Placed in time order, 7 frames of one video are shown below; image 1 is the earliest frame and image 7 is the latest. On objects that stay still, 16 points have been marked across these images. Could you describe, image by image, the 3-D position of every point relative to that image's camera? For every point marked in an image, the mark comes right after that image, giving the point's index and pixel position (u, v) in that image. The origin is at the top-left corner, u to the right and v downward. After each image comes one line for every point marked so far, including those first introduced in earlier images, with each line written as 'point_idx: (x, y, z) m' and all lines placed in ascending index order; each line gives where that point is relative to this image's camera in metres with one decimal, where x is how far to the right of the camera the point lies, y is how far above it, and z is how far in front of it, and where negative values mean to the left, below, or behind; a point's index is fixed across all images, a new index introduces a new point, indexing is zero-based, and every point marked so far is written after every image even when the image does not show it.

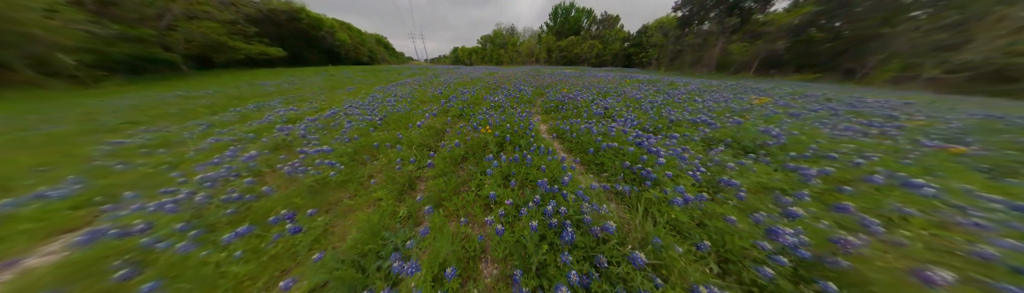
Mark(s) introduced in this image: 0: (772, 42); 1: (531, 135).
0: (+23.6, +10.2, +14.2) m
1: (+0.4, +0.3, +2.9) m
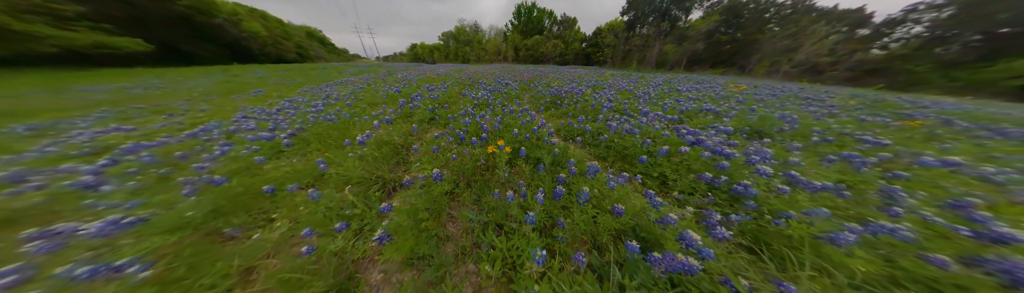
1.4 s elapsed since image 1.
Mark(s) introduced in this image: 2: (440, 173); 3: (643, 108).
0: (+20.4, +12.2, +17.0) m
1: (+0.6, +0.1, +2.0) m
2: (-0.7, -0.3, +1.5) m
3: (+3.0, +0.9, +3.2) m
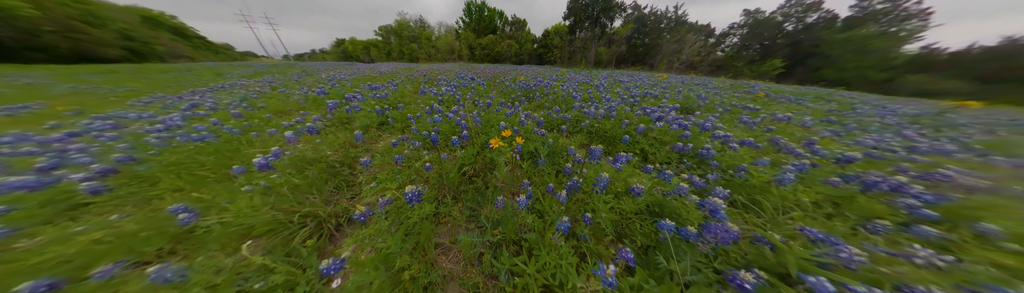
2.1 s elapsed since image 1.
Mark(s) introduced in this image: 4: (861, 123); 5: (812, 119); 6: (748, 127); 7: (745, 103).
0: (+14.7, +14.6, +20.6) m
1: (+0.4, +0.2, +1.9) m
2: (-0.7, -0.3, +1.1) m
3: (+2.3, +1.3, +3.5) m
4: (+6.6, +0.4, +2.7) m
5: (+6.0, +0.5, +2.8) m
6: (+3.9, +0.3, +2.4) m
7: (+6.1, +1.1, +3.8) m
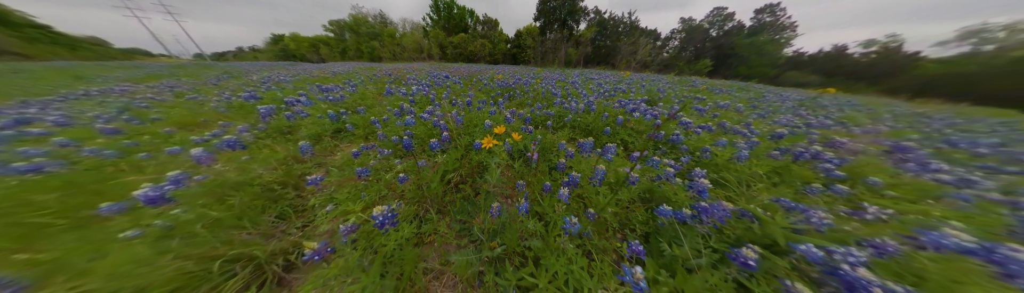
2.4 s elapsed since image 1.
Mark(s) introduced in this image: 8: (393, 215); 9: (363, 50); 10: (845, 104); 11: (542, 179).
0: (+10.8, +15.6, +22.2) m
1: (+0.2, +0.2, +1.8) m
2: (-0.7, -0.4, +0.9) m
3: (+1.8, +1.4, +3.7) m
4: (+6.2, +0.9, +3.4) m
5: (+5.6, +1.0, +3.5) m
6: (+3.6, +0.6, +2.8) m
7: (+5.5, +1.6, +4.4) m
8: (-0.7, -0.4, +0.8) m
9: (-20.6, +13.3, +19.7) m
10: (+10.7, +1.4, +4.6) m
11: (+0.2, -0.3, +1.2) m
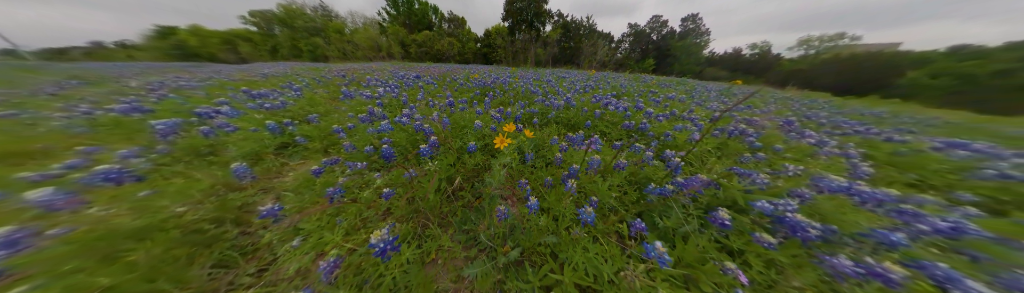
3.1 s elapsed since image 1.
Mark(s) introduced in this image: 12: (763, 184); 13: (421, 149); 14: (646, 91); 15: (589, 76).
0: (+6.2, +16.4, +23.4) m
1: (0.0, +0.2, +1.8) m
2: (-0.7, -0.4, +0.7) m
3: (+1.3, +1.6, +3.9) m
4: (+5.7, +1.4, +4.3) m
5: (+5.1, +1.5, +4.3) m
6: (+3.3, +0.9, +3.3) m
7: (+4.8, +2.1, +5.1) m
8: (-0.6, -0.4, +0.7) m
9: (-24.2, +11.3, +16.4) m
10: (+9.9, +2.3, +6.0) m
11: (+0.2, -0.2, +1.2) m
12: (+1.8, -0.3, +1.1) m
13: (-0.8, 0.0, +1.2) m
14: (+4.3, +1.8, +4.6) m
15: (+4.7, +4.3, +8.7) m
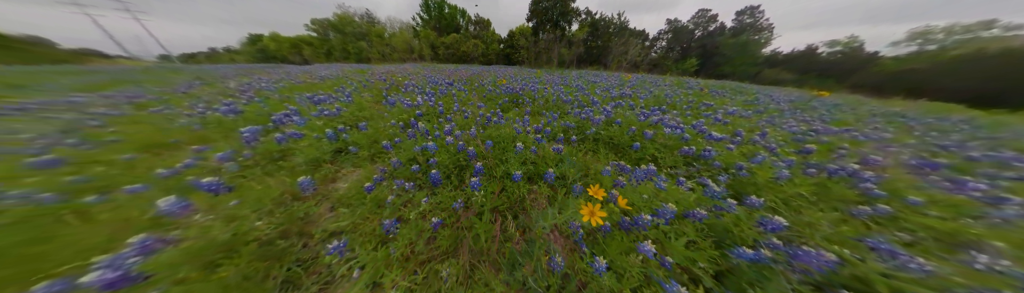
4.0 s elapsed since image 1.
0: (+10.0, +15.7, +22.4) m
1: (+0.5, 0.0, +1.7) m
2: (-0.4, -0.6, +0.7) m
3: (+2.1, +1.2, +3.6) m
4: (+6.4, +0.8, +3.5) m
5: (+5.8, +0.9, +3.6) m
6: (+3.9, +0.4, +2.8) m
7: (+5.7, +1.5, +4.5) m
8: (-0.3, -0.7, +0.6) m
9: (-21.3, +12.6, +18.7) m
10: (+10.9, +1.4, +4.8) m
11: (+0.6, -0.5, +1.1) m
12: (+2.1, -0.6, +0.7) m
13: (-0.4, -0.2, +1.2) m
14: (+5.1, +1.3, +4.0) m
15: (+6.1, +3.8, +8.0) m
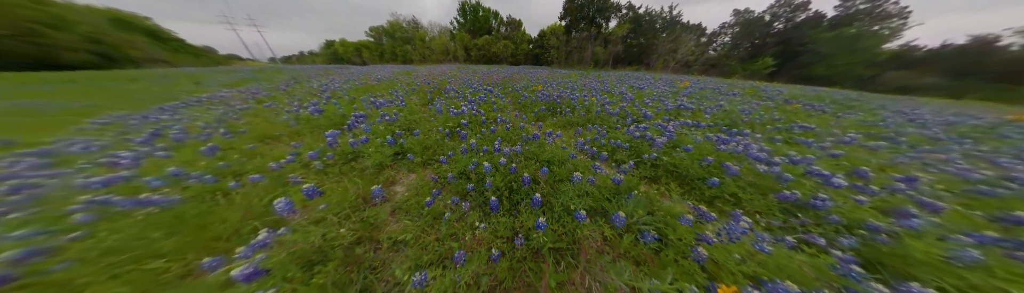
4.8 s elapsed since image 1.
0: (+14.5, +14.5, +20.6) m
1: (+1.0, -0.3, +1.5) m
2: (0.0, -0.9, +0.6) m
3: (+2.9, +0.8, +3.2) m
4: (+7.2, 0.0, +2.5) m
5: (+6.6, +0.2, +2.6) m
6: (+4.6, -0.1, +2.1) m
7: (+6.6, +0.8, +3.5) m
8: (+0.1, -0.9, +0.6) m
9: (-17.2, +13.9, +21.2) m
10: (+11.8, +0.3, +3.2) m
11: (+1.0, -0.8, +0.9) m
12: (+2.5, -1.1, +0.3) m
13: (0.0, -0.4, +1.2) m
14: (+6.0, +0.6, +3.2) m
15: (+7.7, +3.0, +7.0) m
